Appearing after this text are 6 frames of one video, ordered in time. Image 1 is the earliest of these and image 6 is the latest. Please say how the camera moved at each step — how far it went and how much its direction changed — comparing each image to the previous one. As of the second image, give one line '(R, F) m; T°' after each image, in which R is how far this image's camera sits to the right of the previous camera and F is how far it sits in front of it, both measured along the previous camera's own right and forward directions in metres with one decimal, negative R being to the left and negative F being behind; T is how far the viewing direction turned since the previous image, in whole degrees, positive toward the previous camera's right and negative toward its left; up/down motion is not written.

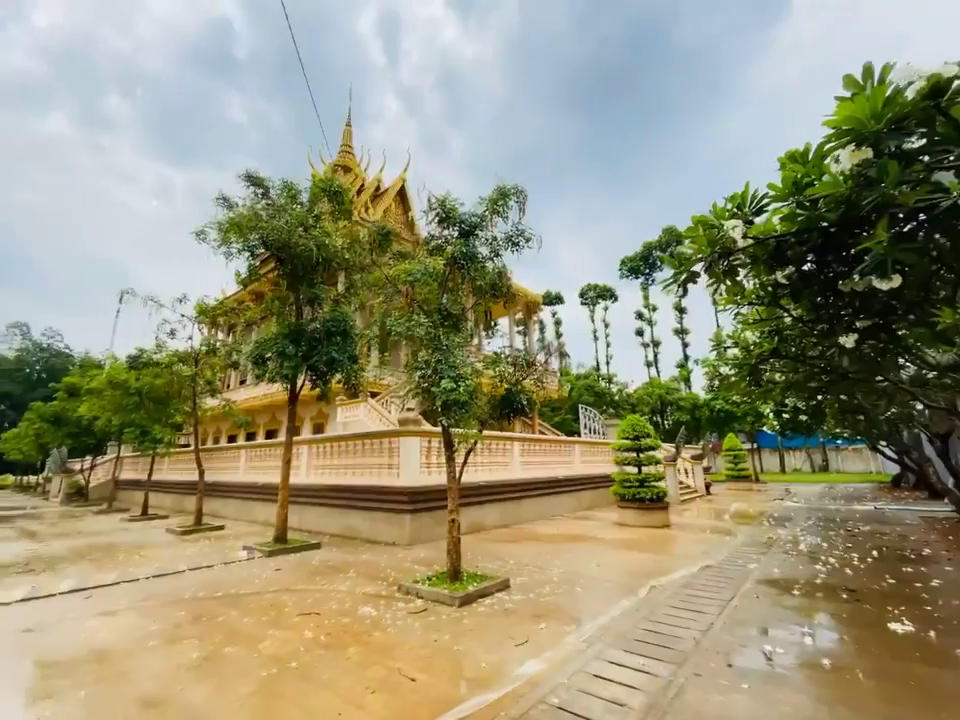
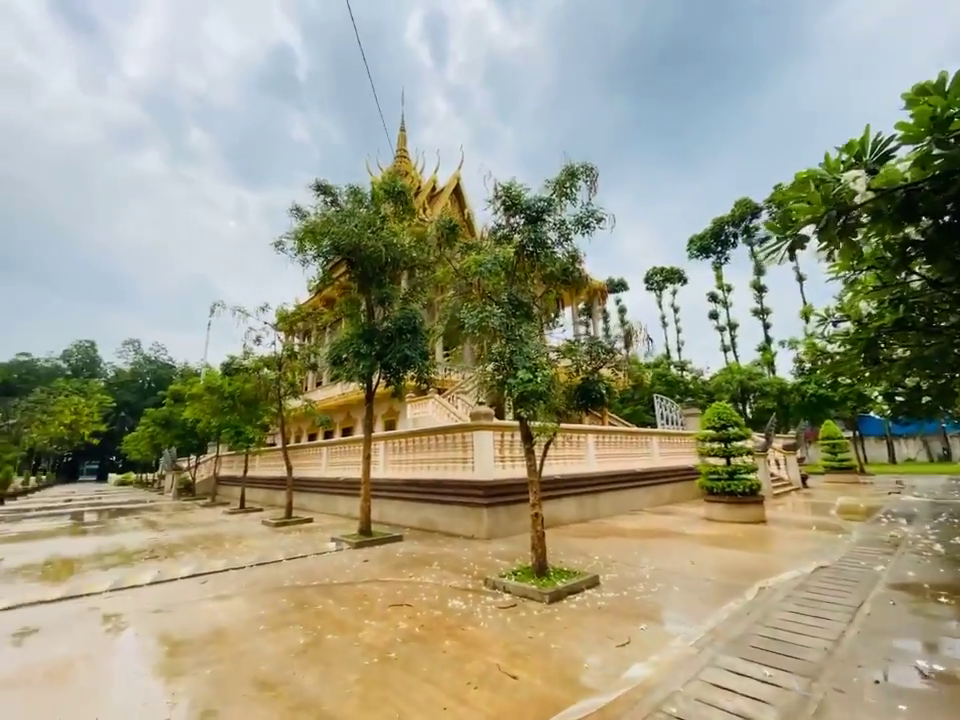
(-0.2, +0.1) m; -8°
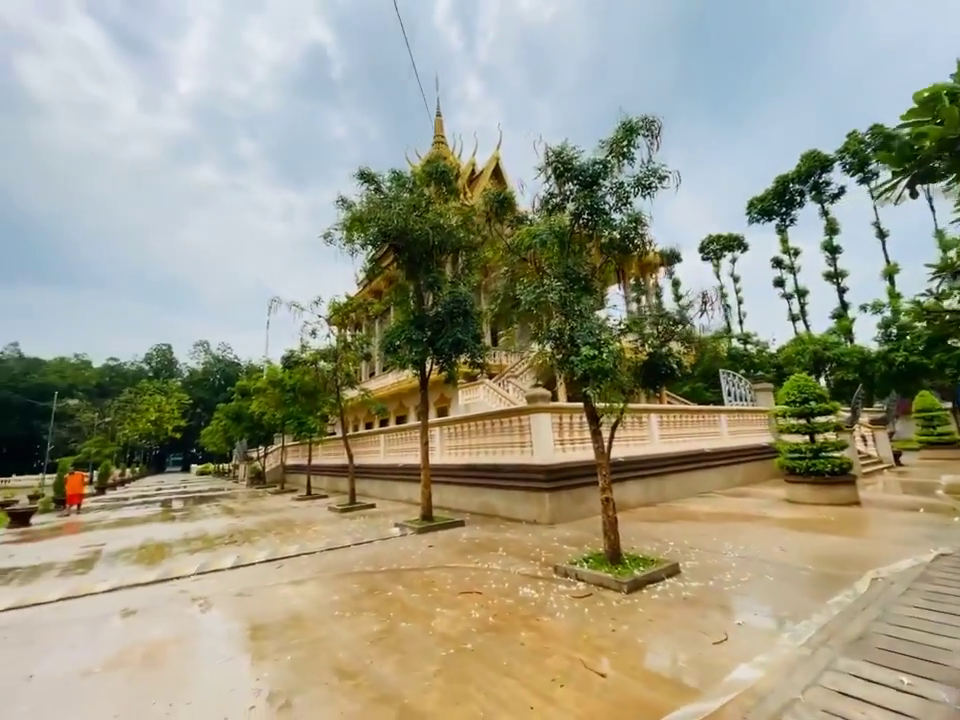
(-0.2, +0.2) m; -6°
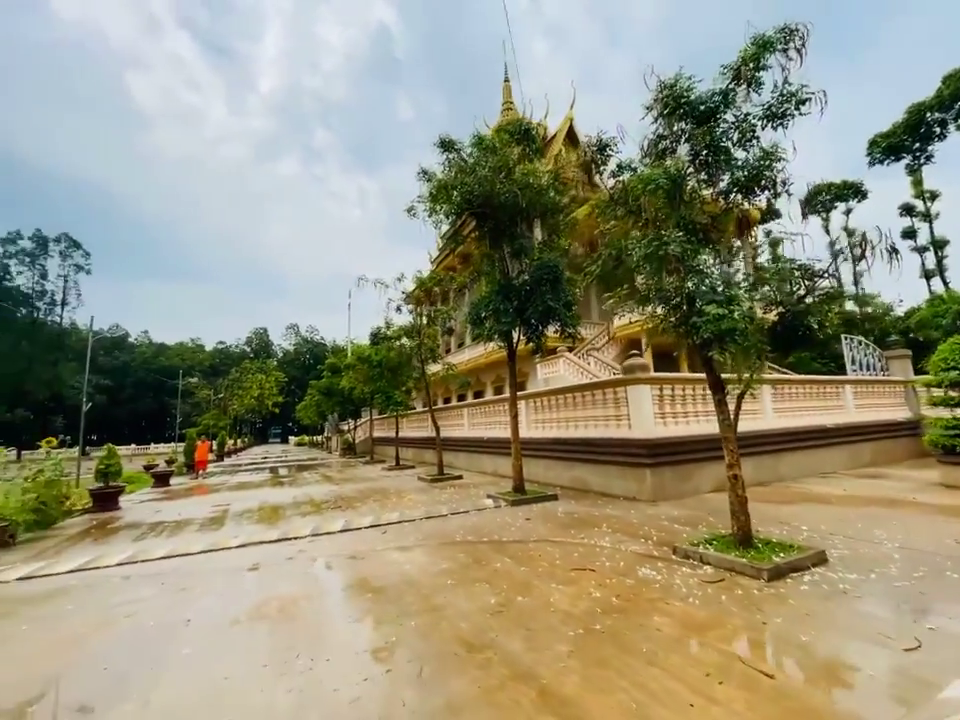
(-0.4, +0.2) m; -9°
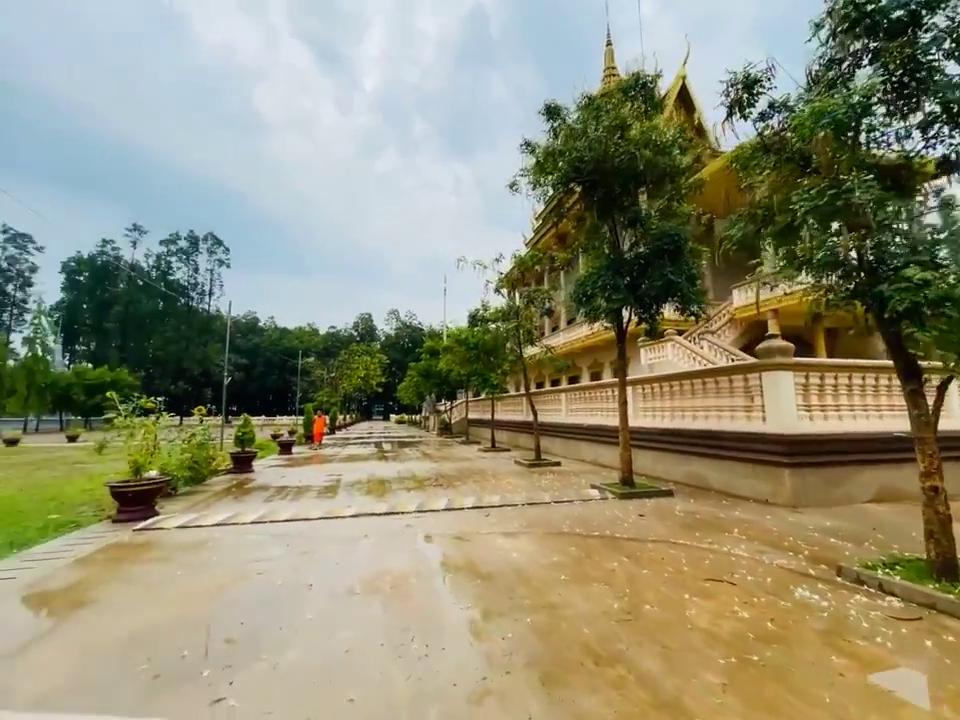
(-0.2, +0.3) m; -12°
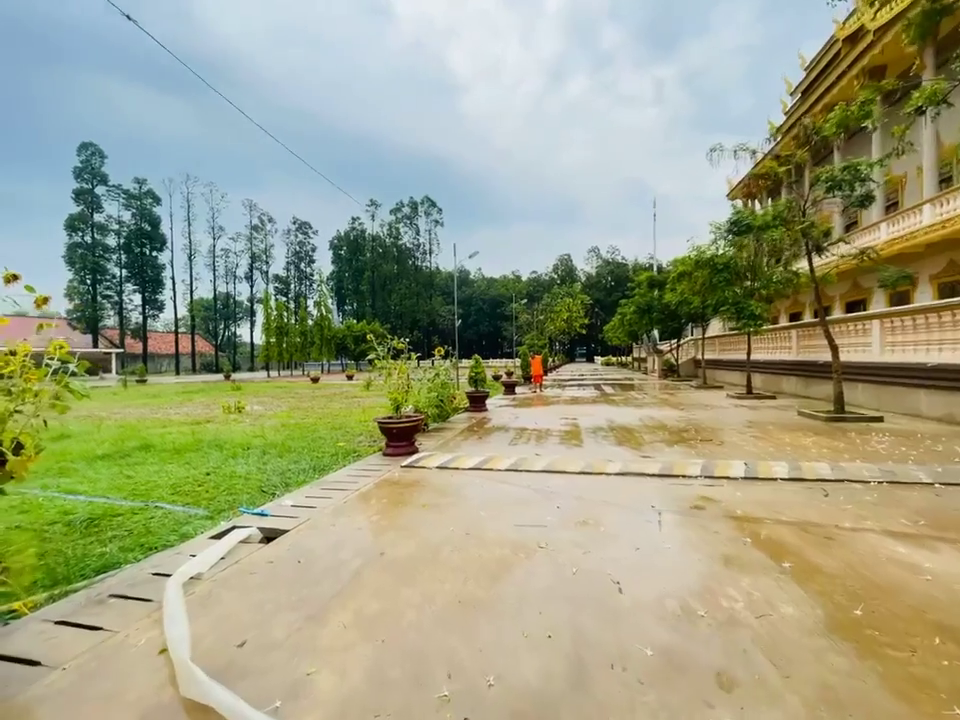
(-1.0, +1.2) m; -26°
